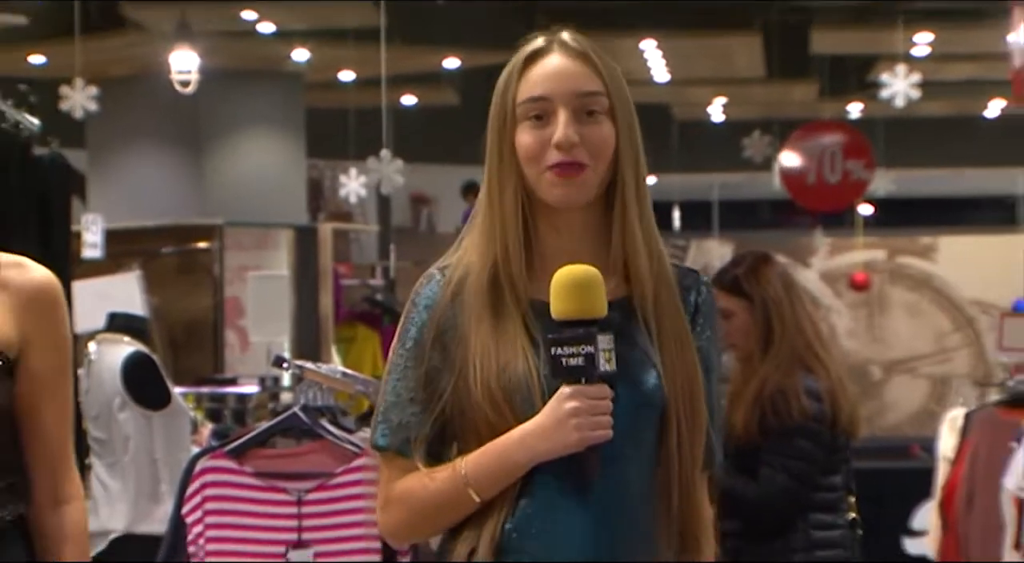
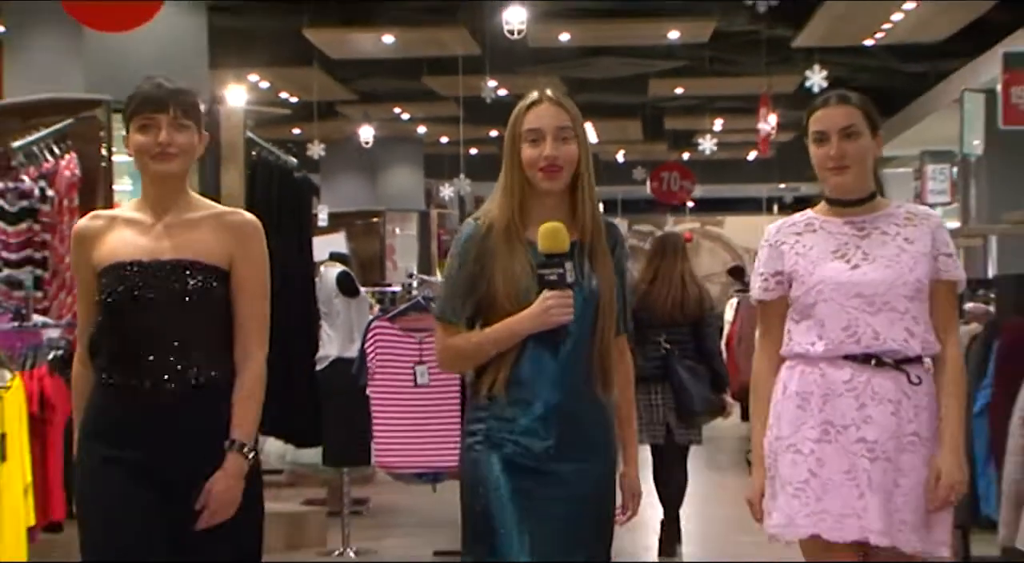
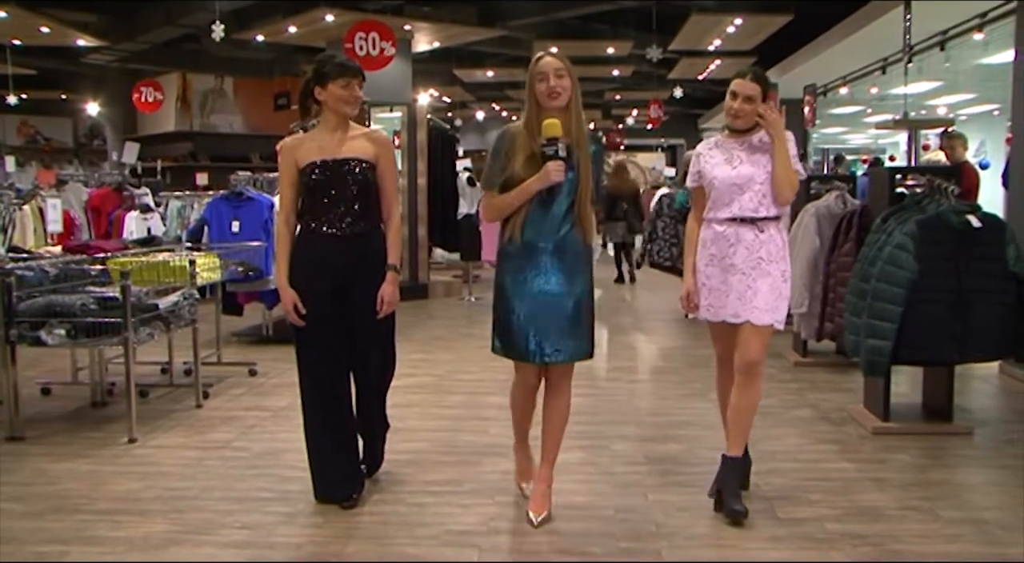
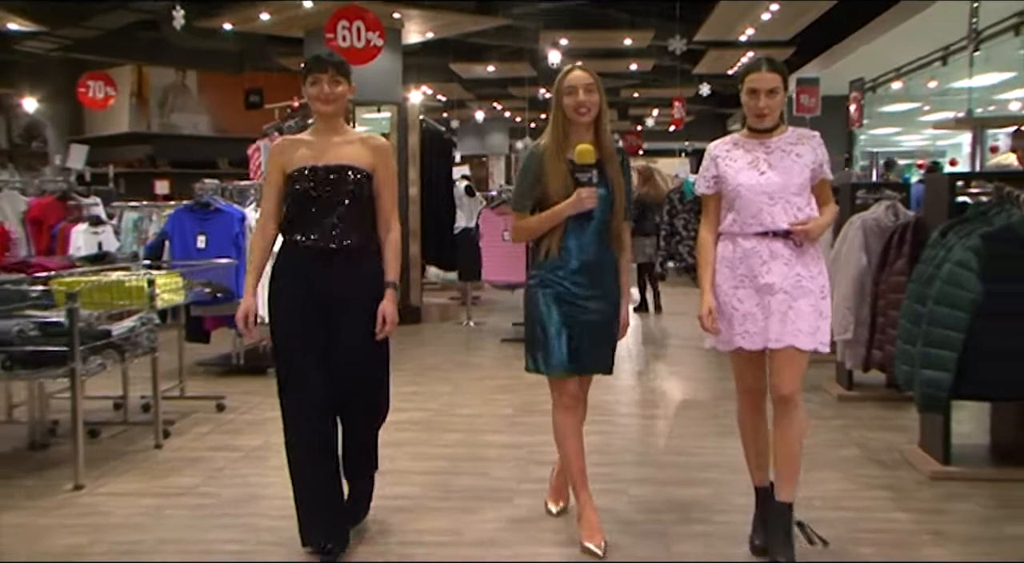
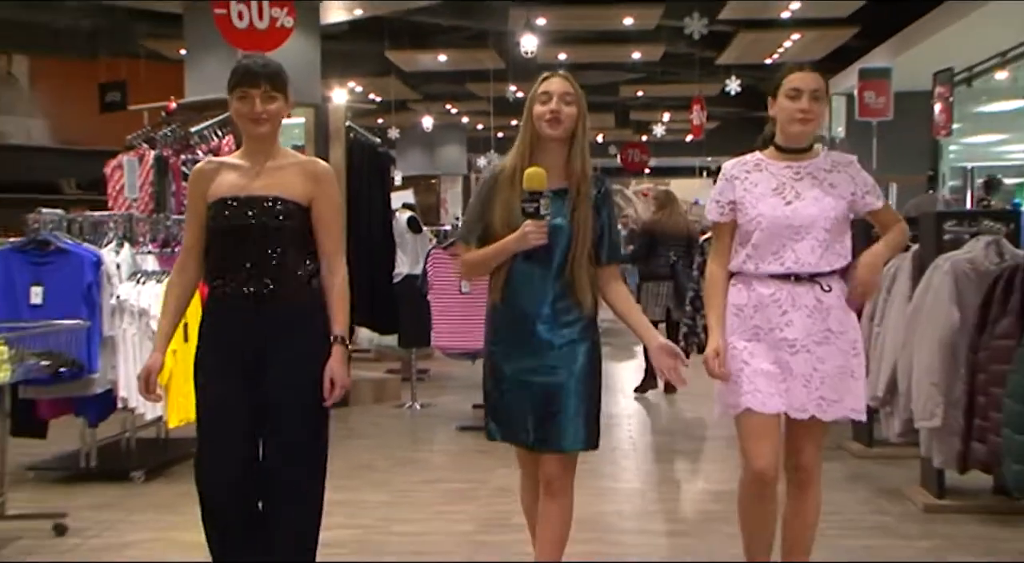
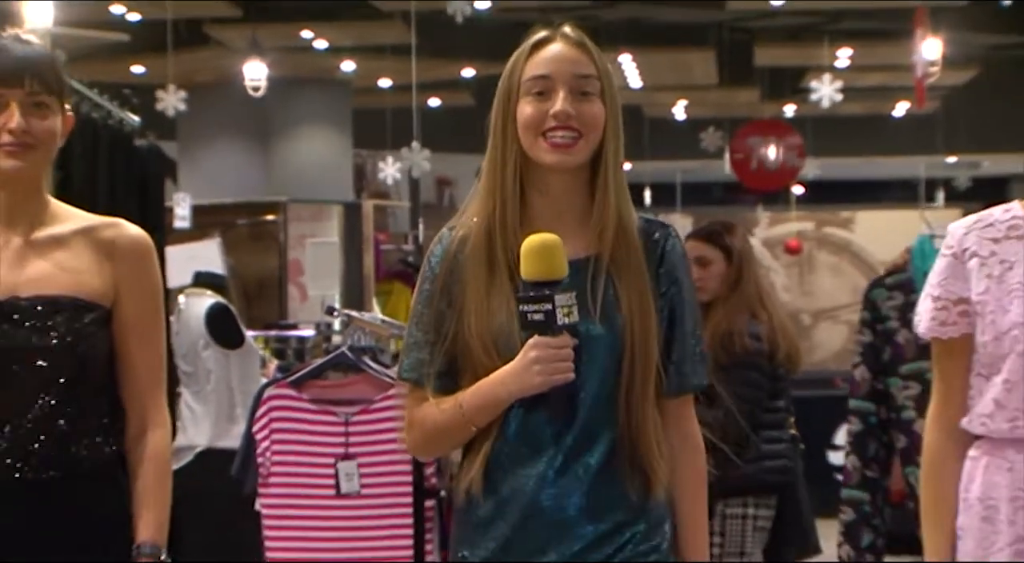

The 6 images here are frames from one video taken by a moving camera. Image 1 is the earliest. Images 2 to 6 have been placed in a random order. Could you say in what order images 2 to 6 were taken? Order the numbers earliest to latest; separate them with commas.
6, 2, 5, 4, 3
